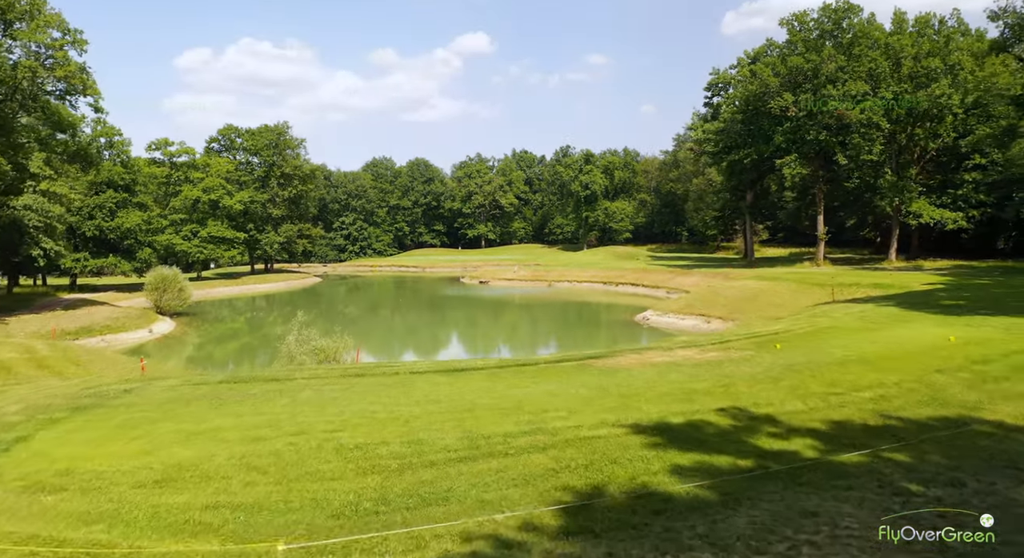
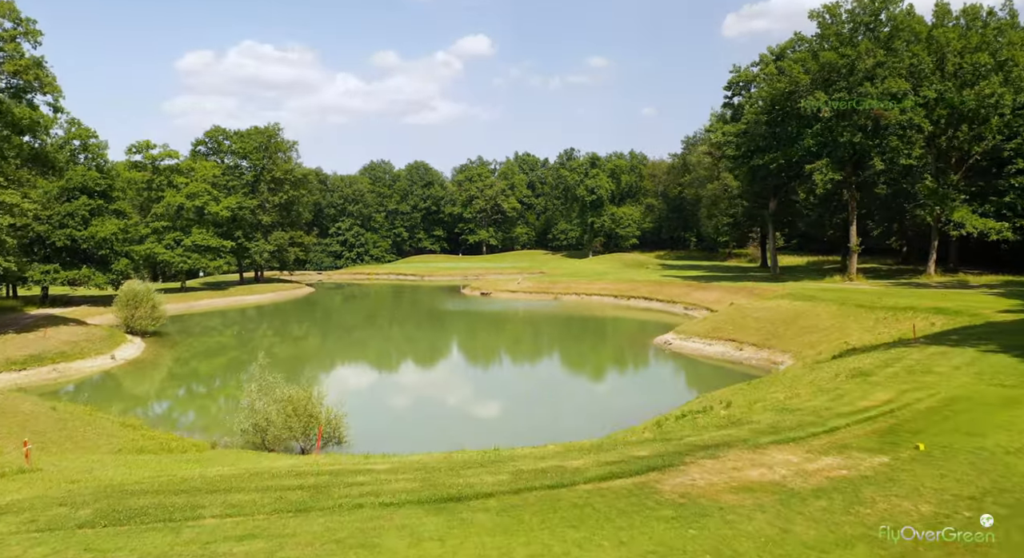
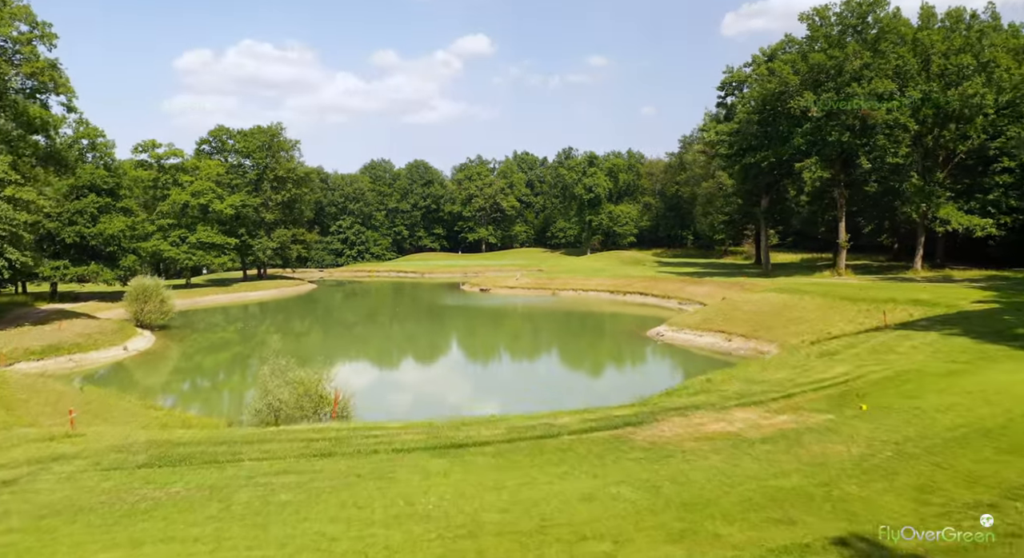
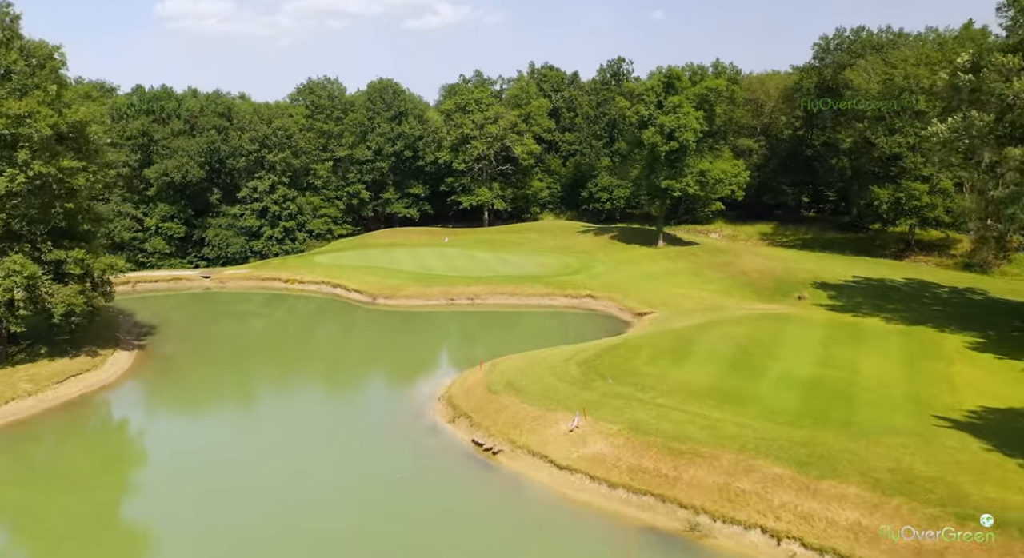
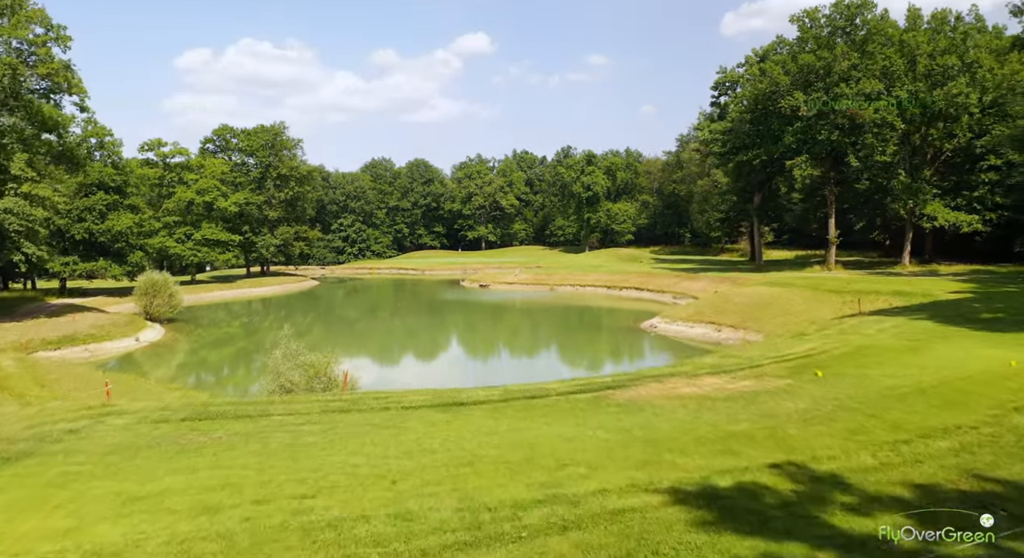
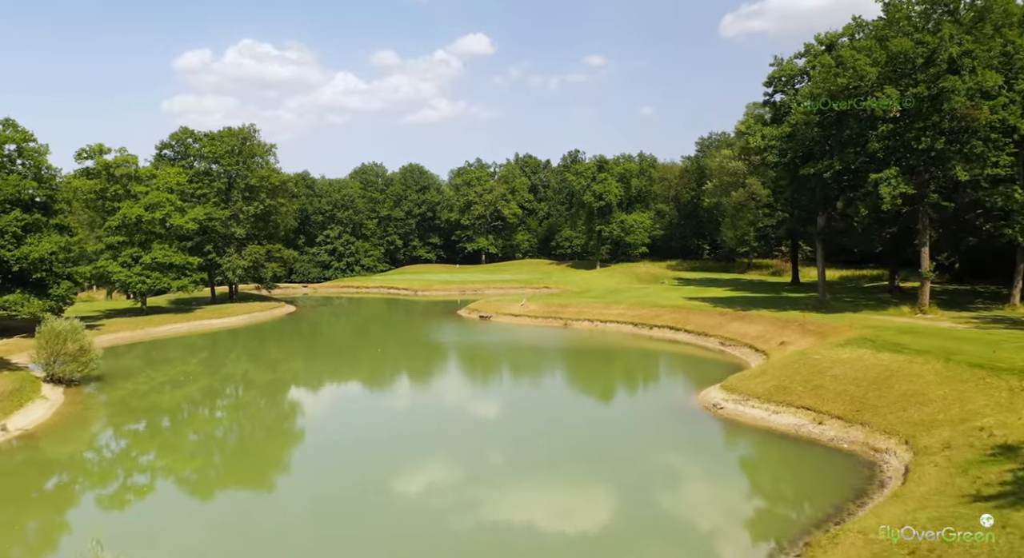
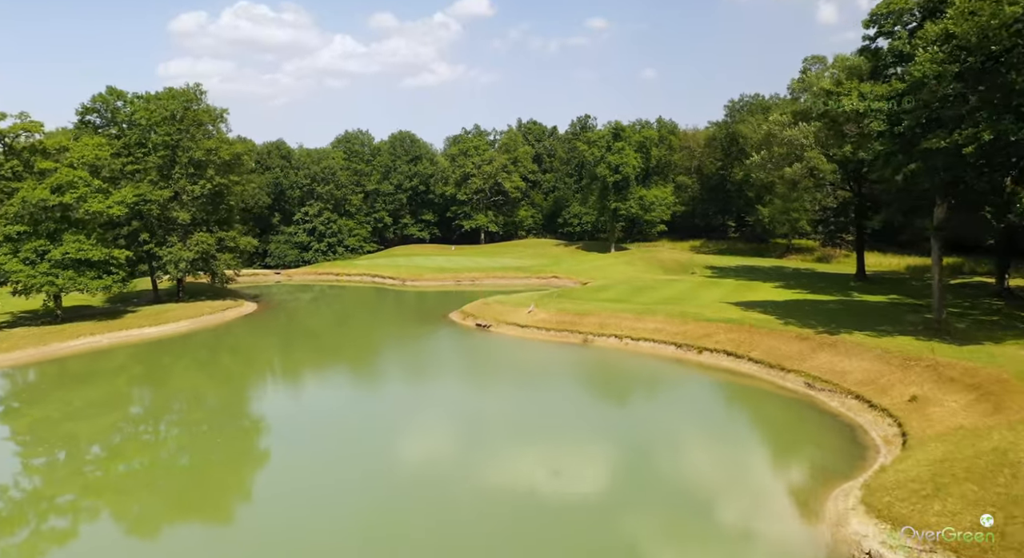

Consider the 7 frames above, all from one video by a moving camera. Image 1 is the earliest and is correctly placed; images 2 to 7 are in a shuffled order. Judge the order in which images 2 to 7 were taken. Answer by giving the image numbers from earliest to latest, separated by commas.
5, 3, 2, 6, 7, 4
